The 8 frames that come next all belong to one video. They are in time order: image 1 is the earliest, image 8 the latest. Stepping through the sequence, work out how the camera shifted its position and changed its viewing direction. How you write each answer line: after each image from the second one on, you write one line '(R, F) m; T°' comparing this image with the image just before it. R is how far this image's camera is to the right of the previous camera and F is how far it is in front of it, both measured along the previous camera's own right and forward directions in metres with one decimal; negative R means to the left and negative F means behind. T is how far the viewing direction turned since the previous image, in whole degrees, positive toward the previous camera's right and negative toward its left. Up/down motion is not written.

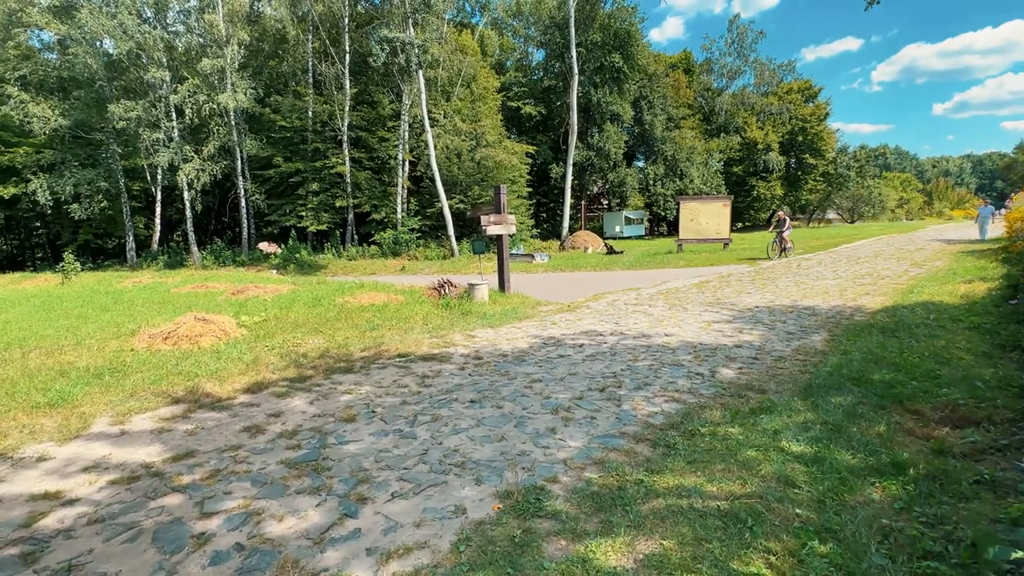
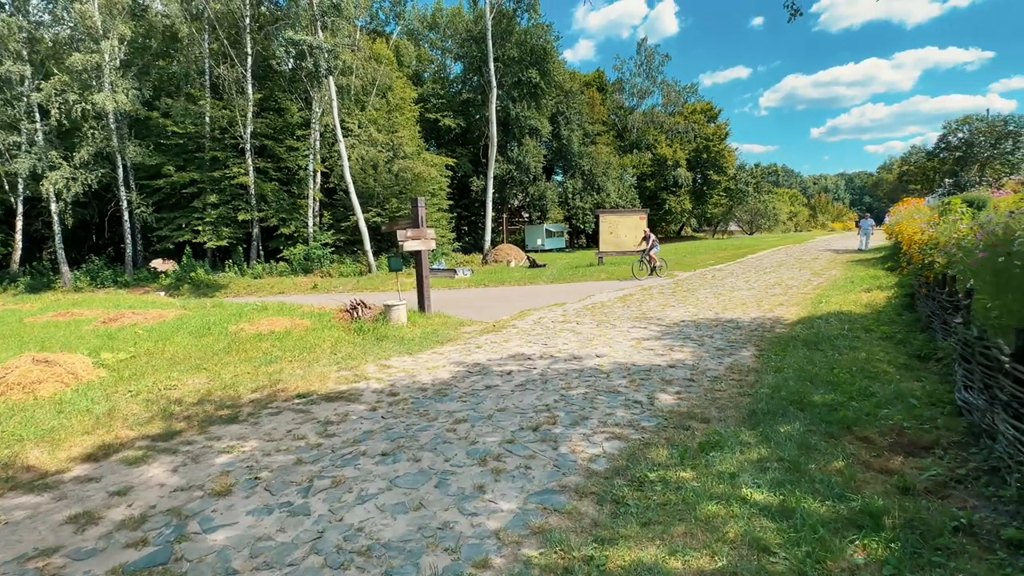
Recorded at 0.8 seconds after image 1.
(0.0, +0.6) m; +9°
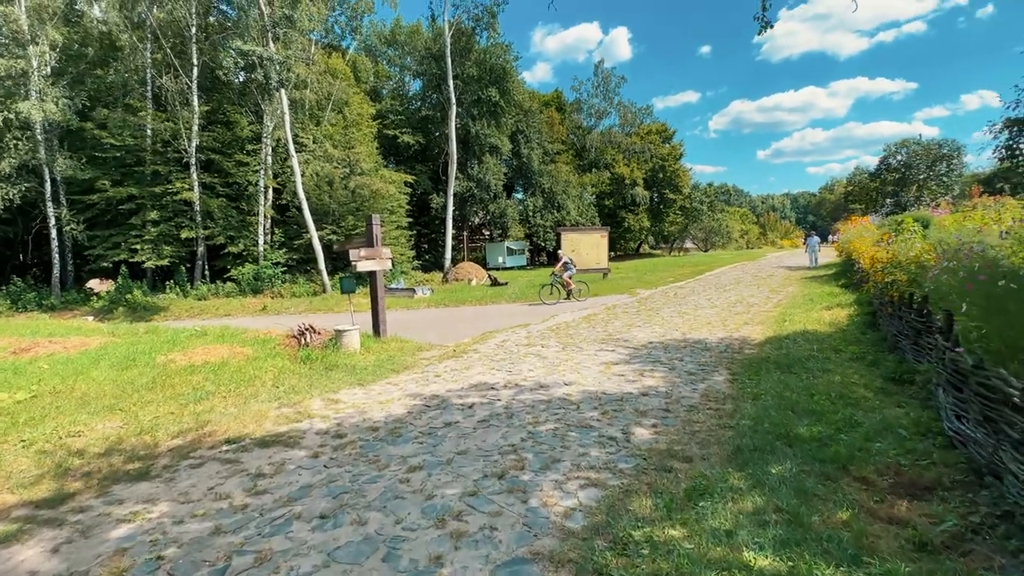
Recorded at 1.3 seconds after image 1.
(0.0, +0.5) m; +4°
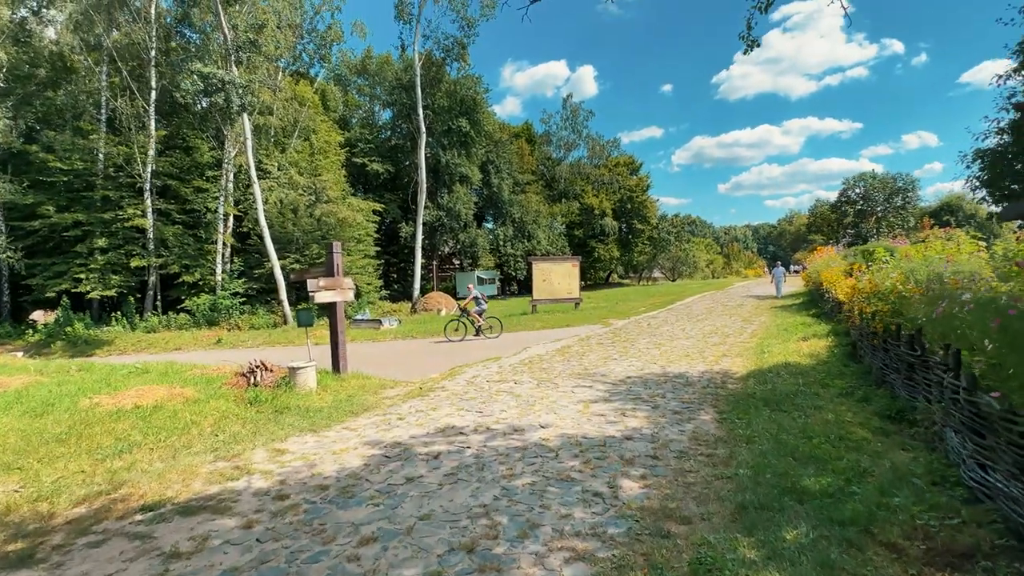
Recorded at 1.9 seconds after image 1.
(0.0, +0.5) m; +3°
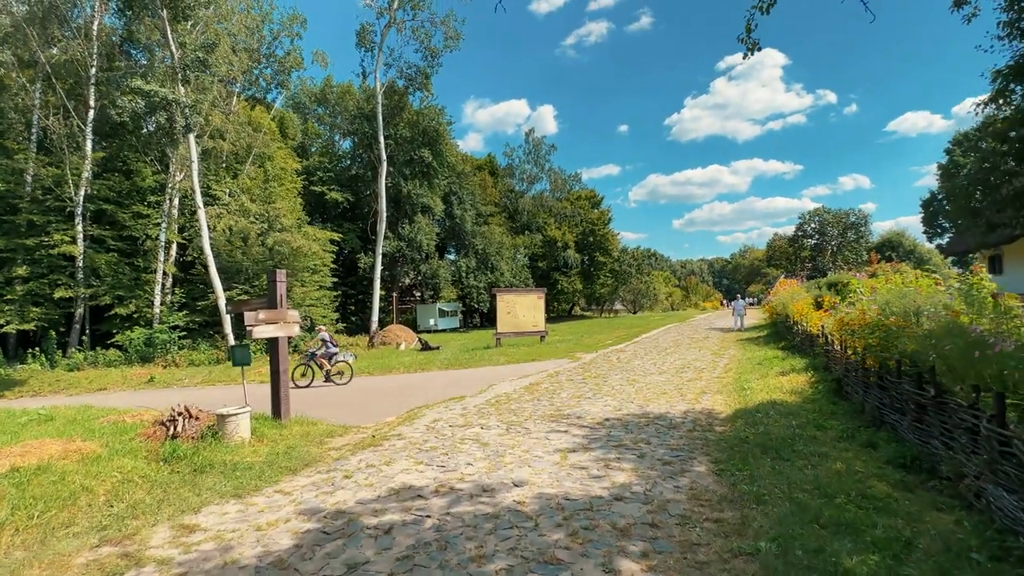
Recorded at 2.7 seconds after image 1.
(-0.1, +0.8) m; +4°
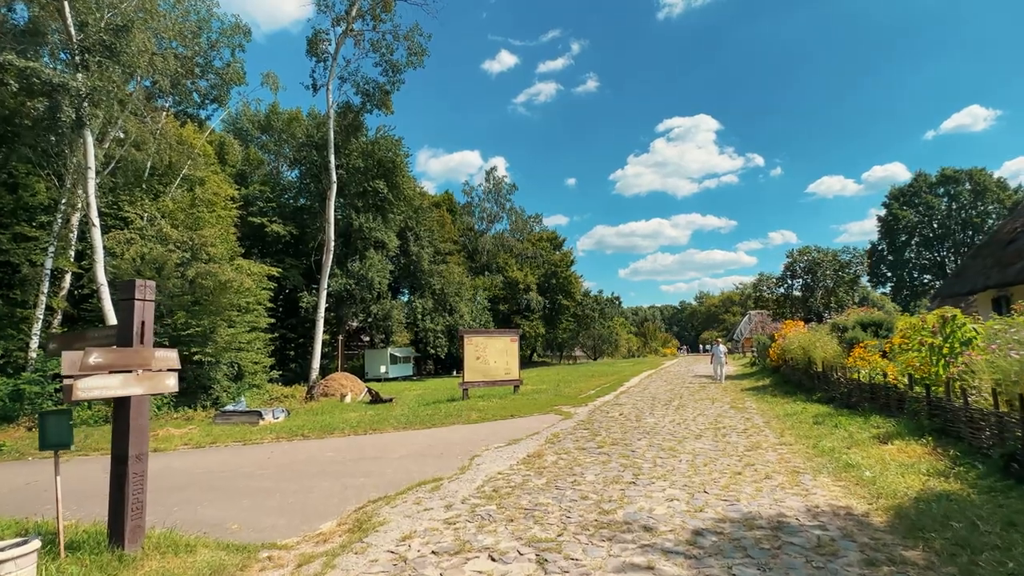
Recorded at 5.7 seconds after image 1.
(-0.7, +3.1) m; +6°
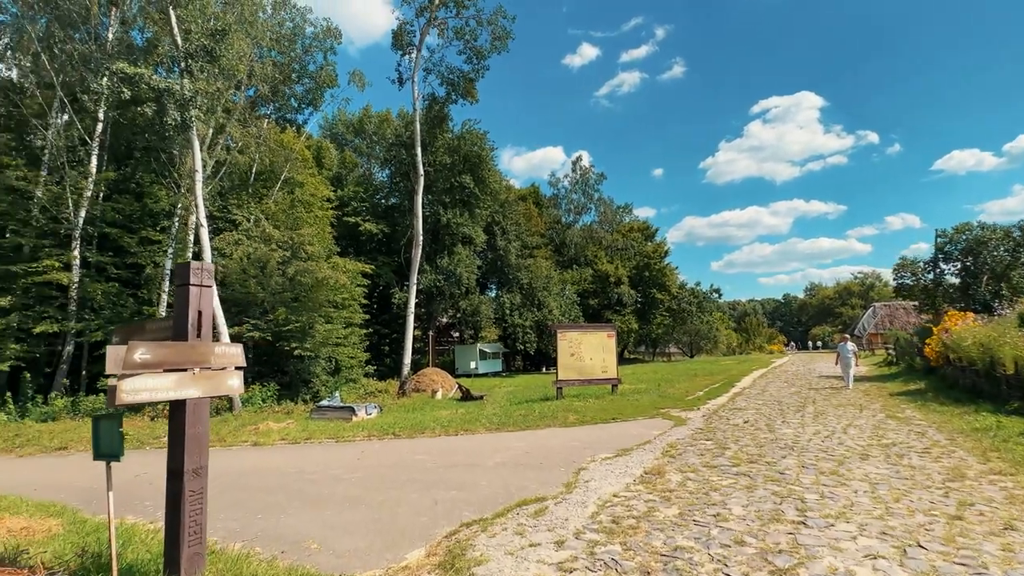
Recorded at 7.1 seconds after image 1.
(-0.4, +1.2) m; -10°
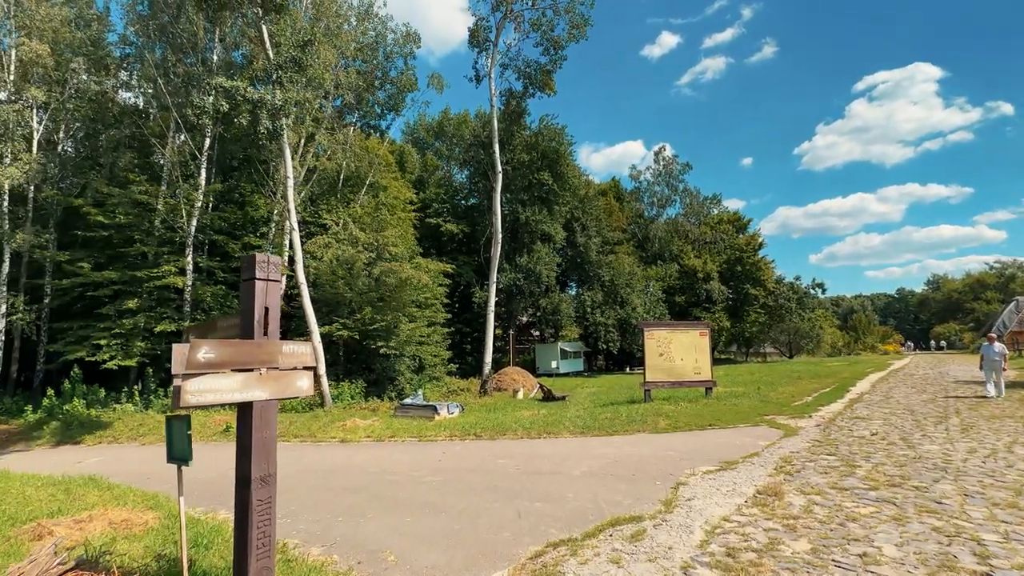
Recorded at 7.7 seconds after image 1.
(-0.1, +0.6) m; -9°
